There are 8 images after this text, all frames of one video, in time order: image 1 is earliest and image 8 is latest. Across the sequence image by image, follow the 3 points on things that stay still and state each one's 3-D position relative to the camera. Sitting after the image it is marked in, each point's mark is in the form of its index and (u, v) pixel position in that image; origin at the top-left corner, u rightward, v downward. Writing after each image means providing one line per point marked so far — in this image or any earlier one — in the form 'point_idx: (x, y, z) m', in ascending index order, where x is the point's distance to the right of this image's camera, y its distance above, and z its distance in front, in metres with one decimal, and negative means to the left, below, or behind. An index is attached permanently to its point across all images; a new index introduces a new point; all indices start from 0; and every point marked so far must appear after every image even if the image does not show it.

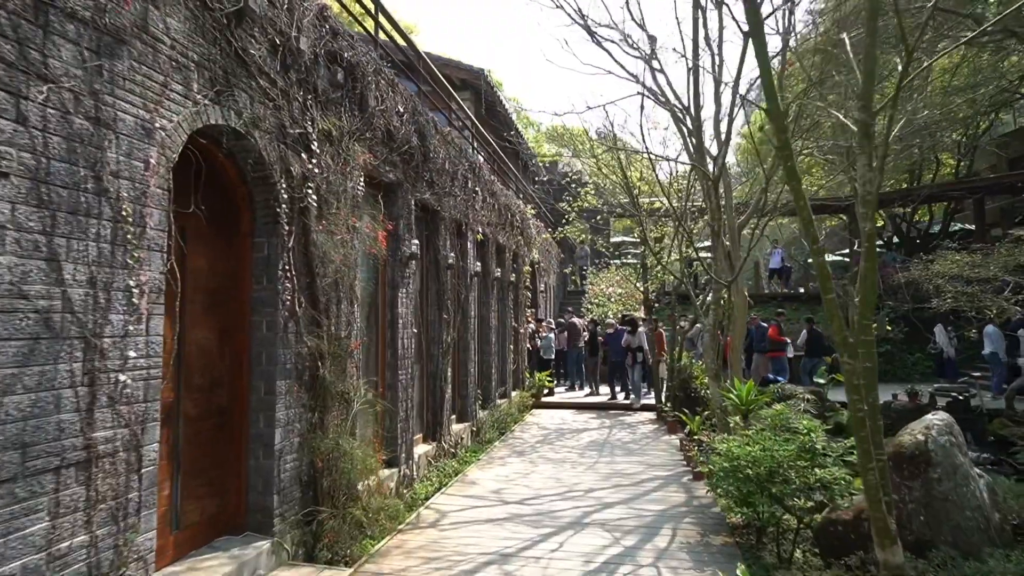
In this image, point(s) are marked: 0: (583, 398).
0: (+1.6, -2.5, +13.4) m
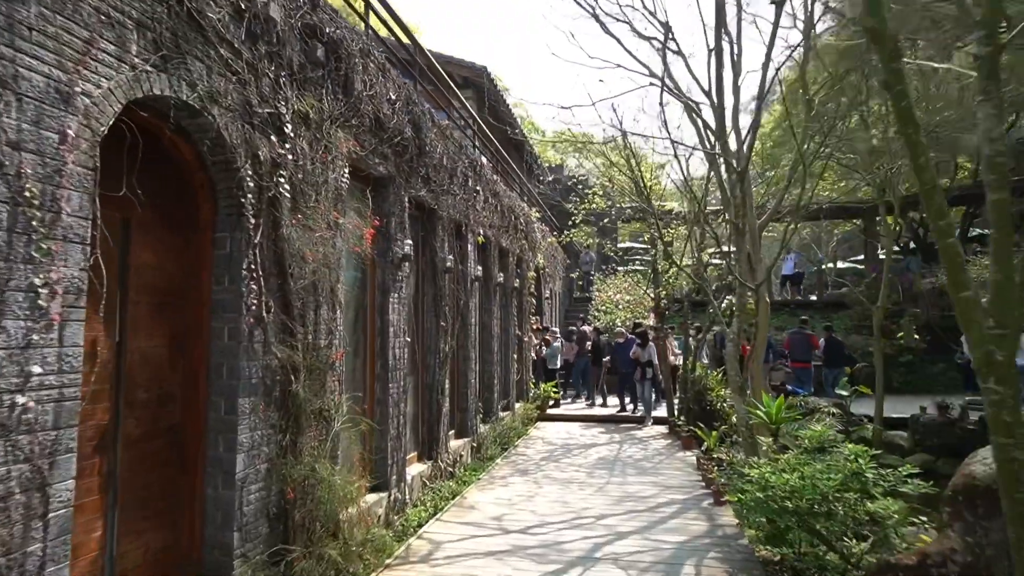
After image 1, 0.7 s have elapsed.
0: (+1.7, -2.7, +12.8) m
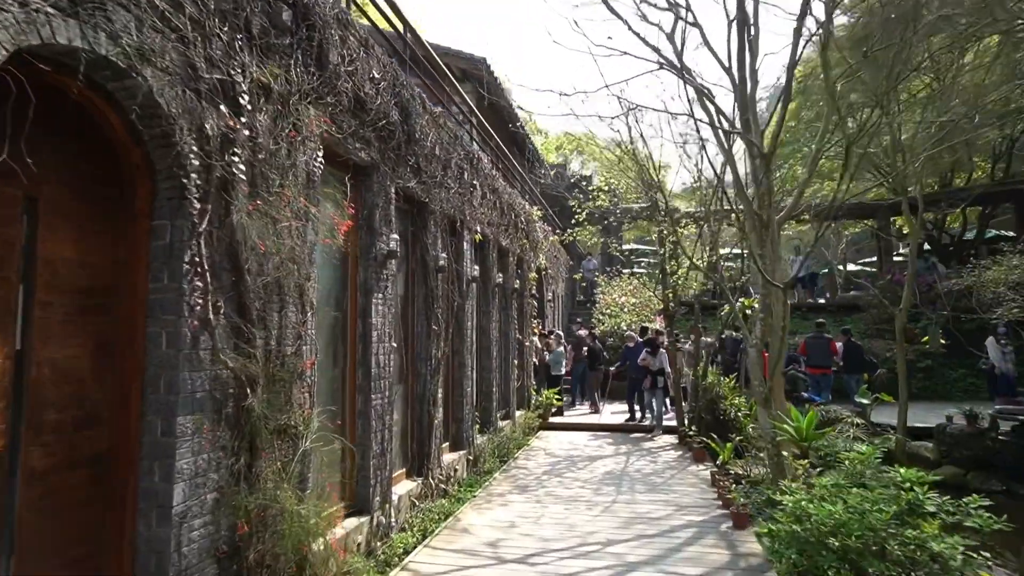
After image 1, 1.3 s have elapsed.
0: (+1.7, -2.7, +12.1) m
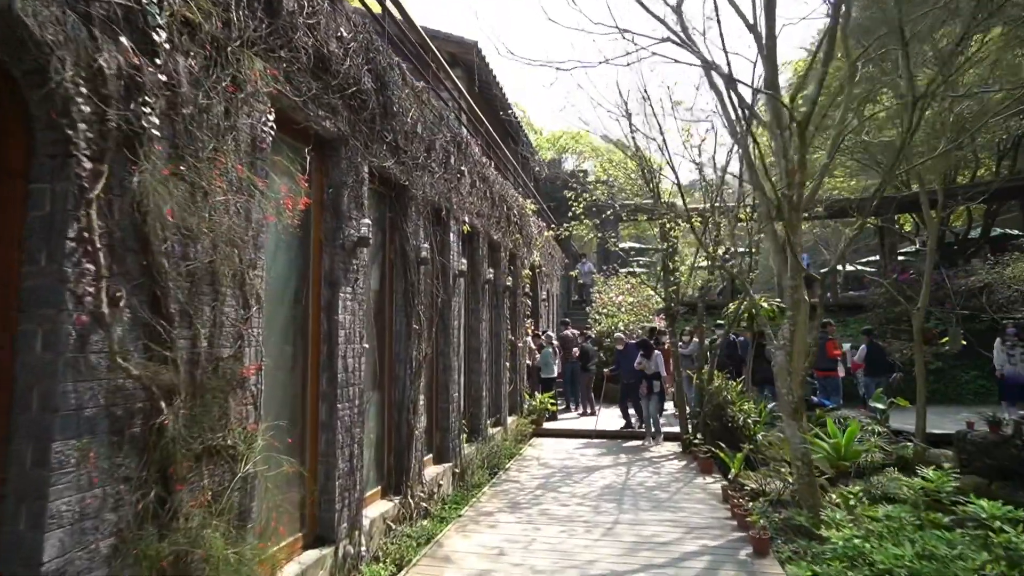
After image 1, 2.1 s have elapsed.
0: (+1.6, -2.7, +11.4) m
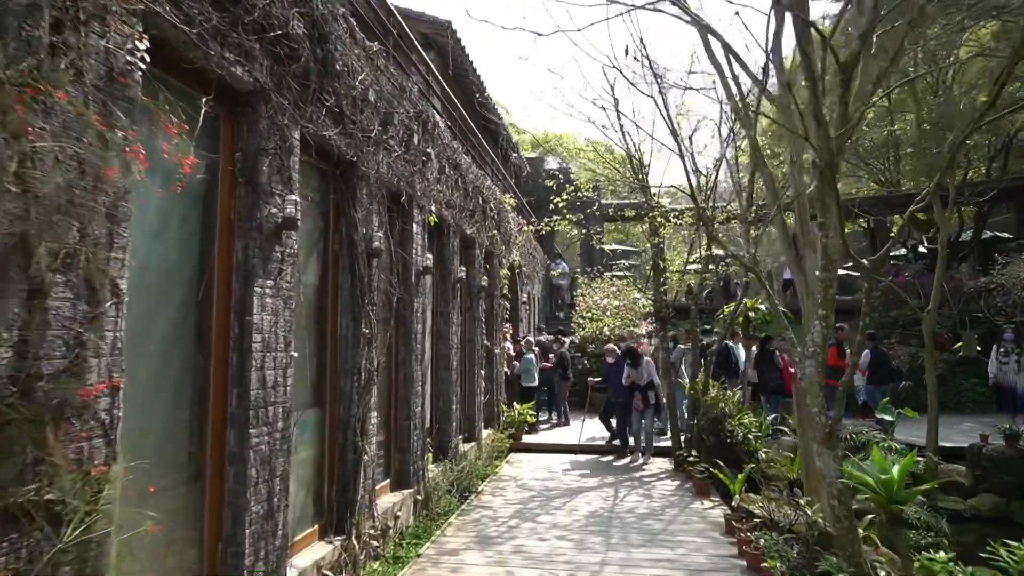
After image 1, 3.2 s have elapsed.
0: (+1.1, -2.7, +10.5) m
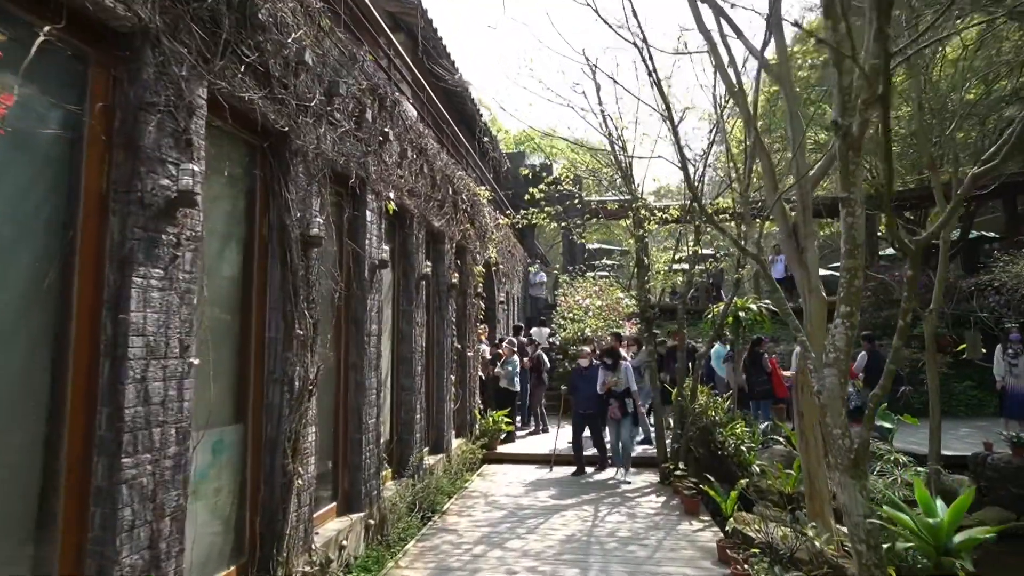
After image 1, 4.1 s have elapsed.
0: (+0.7, -2.7, +9.8) m
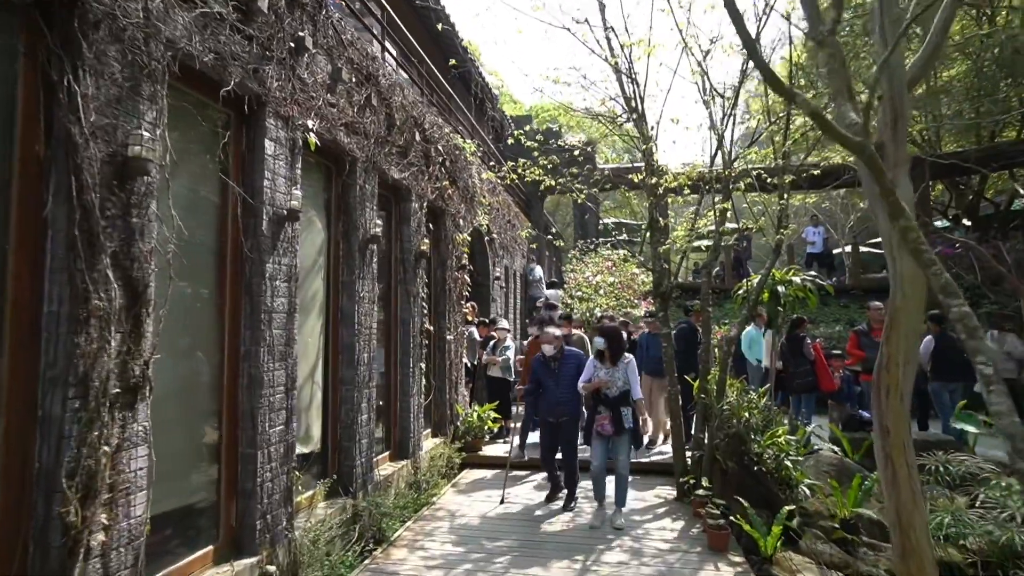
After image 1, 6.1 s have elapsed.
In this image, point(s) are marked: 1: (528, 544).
0: (+0.5, -2.2, +8.2) m
1: (+0.1, -2.2, +4.9) m
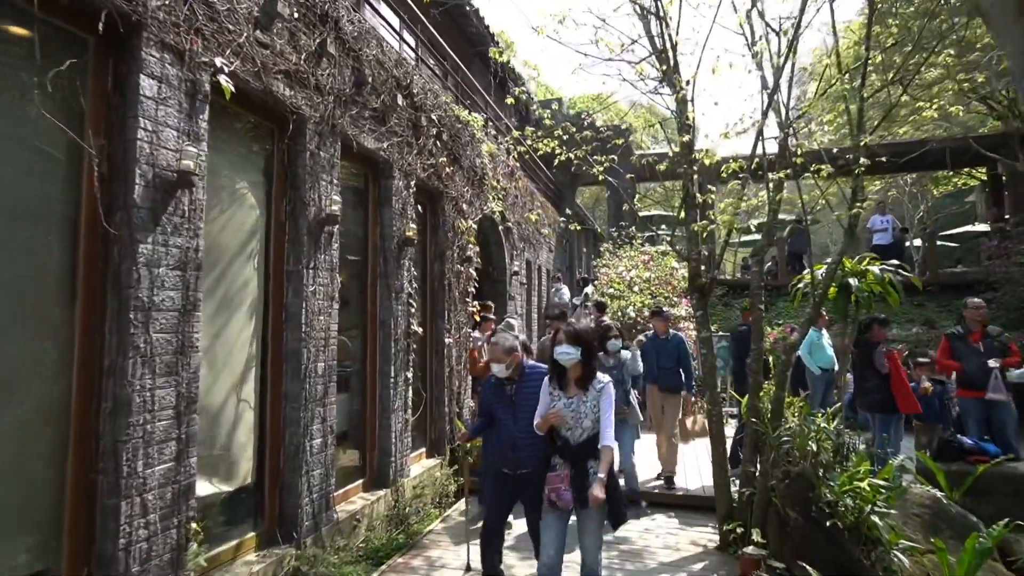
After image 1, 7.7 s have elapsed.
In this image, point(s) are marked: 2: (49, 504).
0: (+0.7, -2.2, +6.9) m
1: (0.0, -2.1, +3.7) m
2: (-2.2, -1.0, +2.8) m
